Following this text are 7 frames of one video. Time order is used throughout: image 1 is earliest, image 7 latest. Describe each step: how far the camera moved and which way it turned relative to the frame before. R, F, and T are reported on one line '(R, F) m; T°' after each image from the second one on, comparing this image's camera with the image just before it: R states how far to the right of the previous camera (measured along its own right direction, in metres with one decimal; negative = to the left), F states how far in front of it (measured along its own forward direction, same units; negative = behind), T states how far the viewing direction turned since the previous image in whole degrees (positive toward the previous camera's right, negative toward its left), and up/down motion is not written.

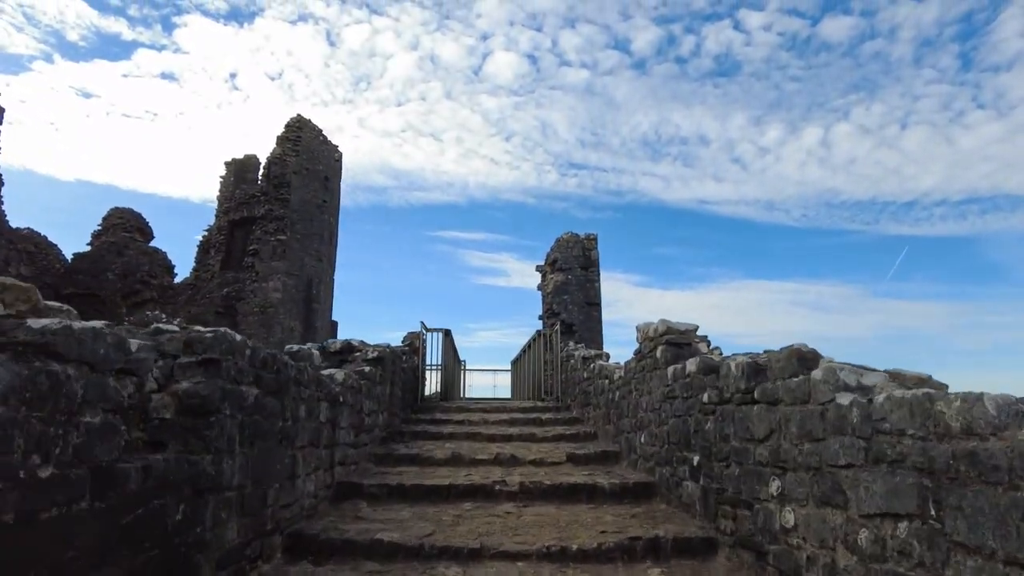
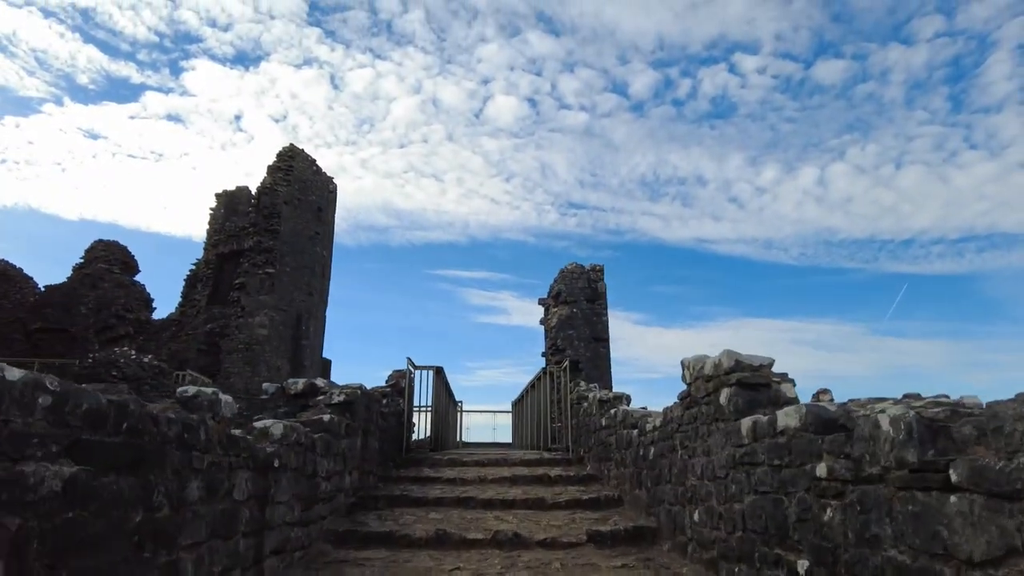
(0.0, +1.9) m; 0°
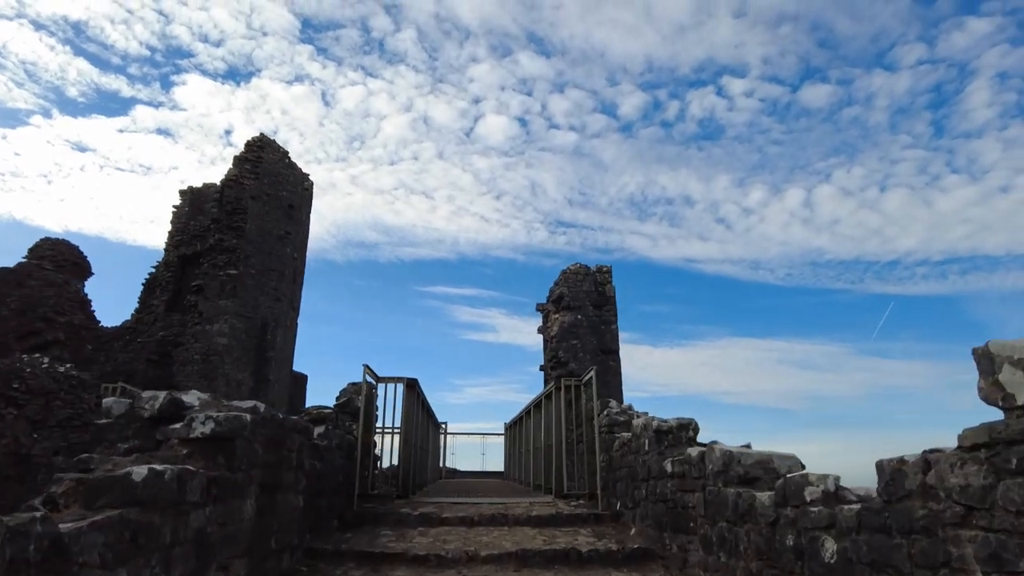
(-0.2, +3.6) m; +1°
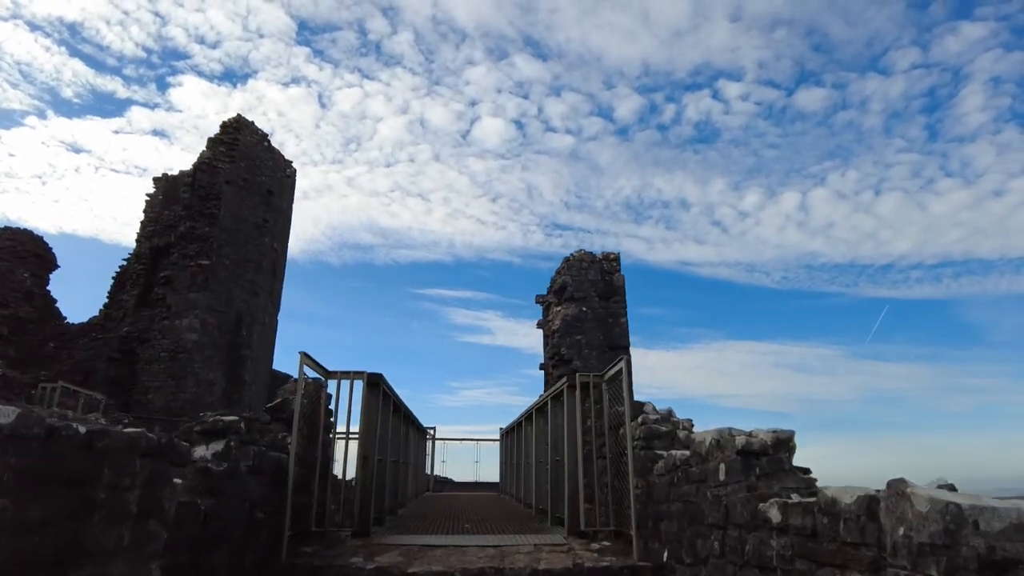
(0.0, +2.4) m; 0°
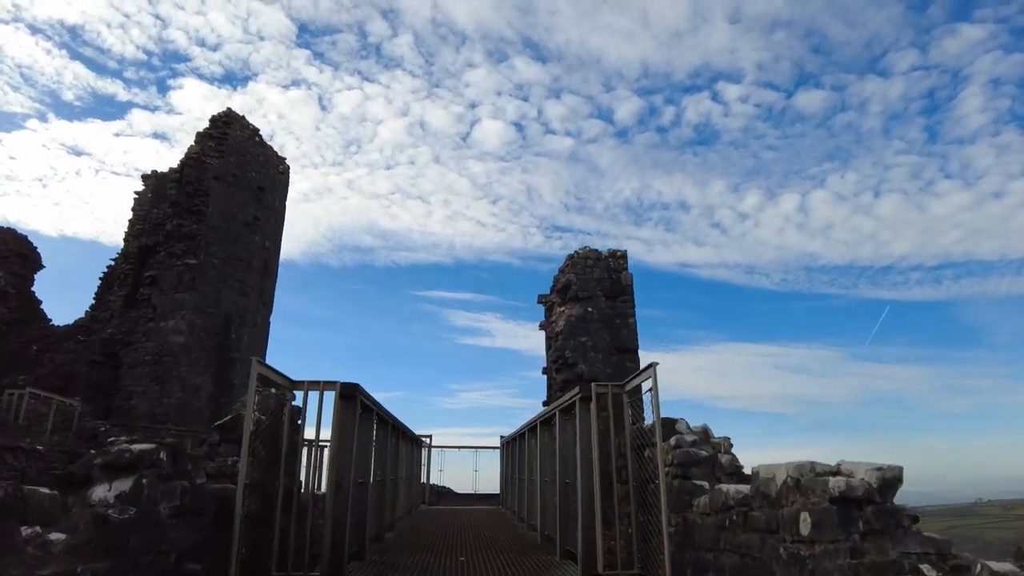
(0.0, +1.2) m; 0°
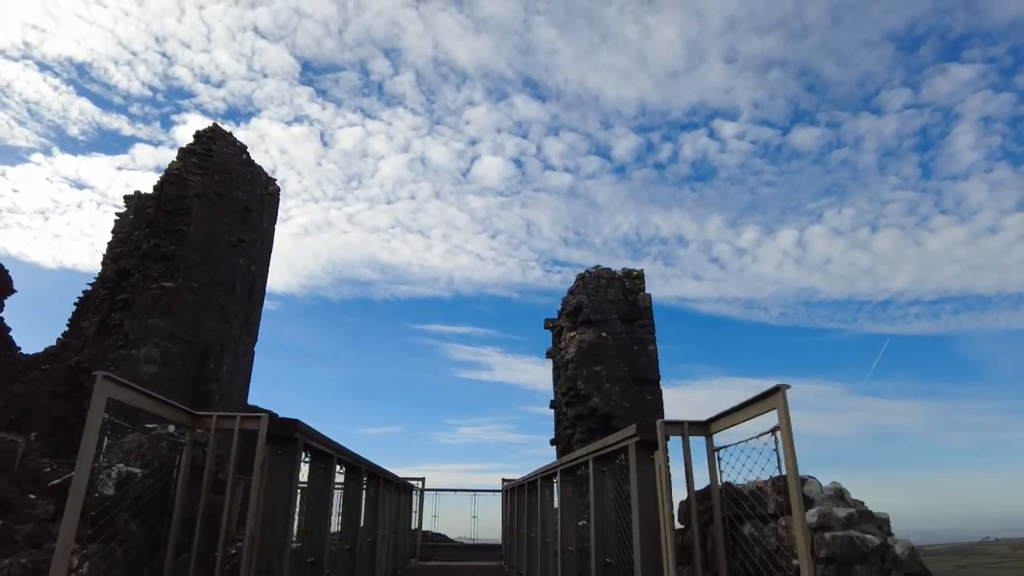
(-0.1, +2.0) m; 0°
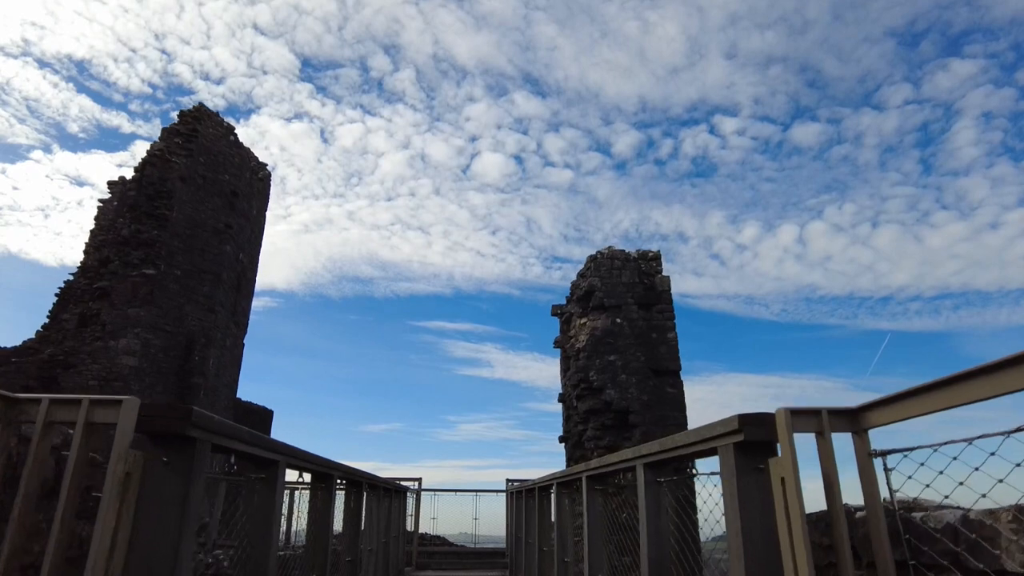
(-0.1, +1.5) m; 0°
